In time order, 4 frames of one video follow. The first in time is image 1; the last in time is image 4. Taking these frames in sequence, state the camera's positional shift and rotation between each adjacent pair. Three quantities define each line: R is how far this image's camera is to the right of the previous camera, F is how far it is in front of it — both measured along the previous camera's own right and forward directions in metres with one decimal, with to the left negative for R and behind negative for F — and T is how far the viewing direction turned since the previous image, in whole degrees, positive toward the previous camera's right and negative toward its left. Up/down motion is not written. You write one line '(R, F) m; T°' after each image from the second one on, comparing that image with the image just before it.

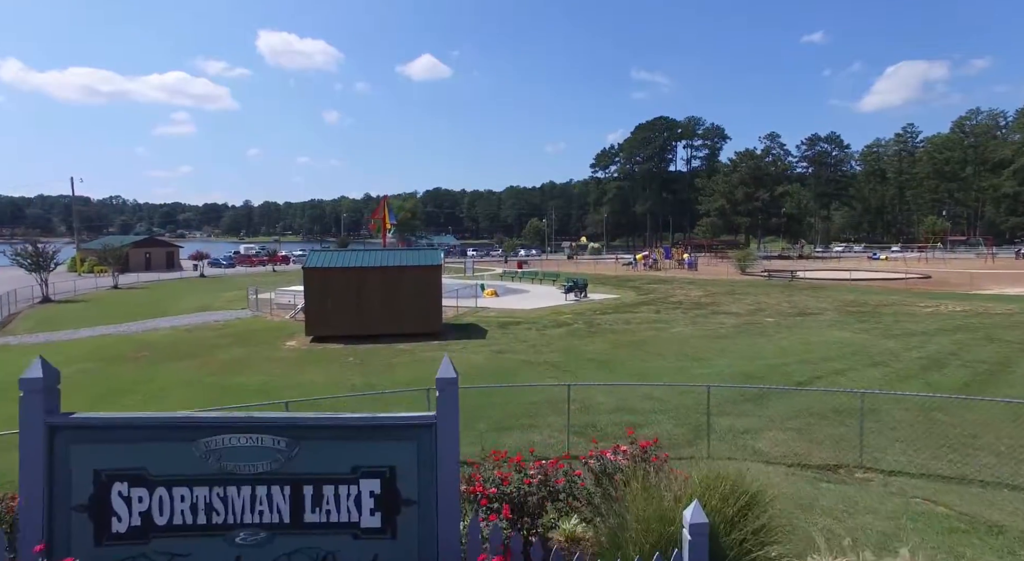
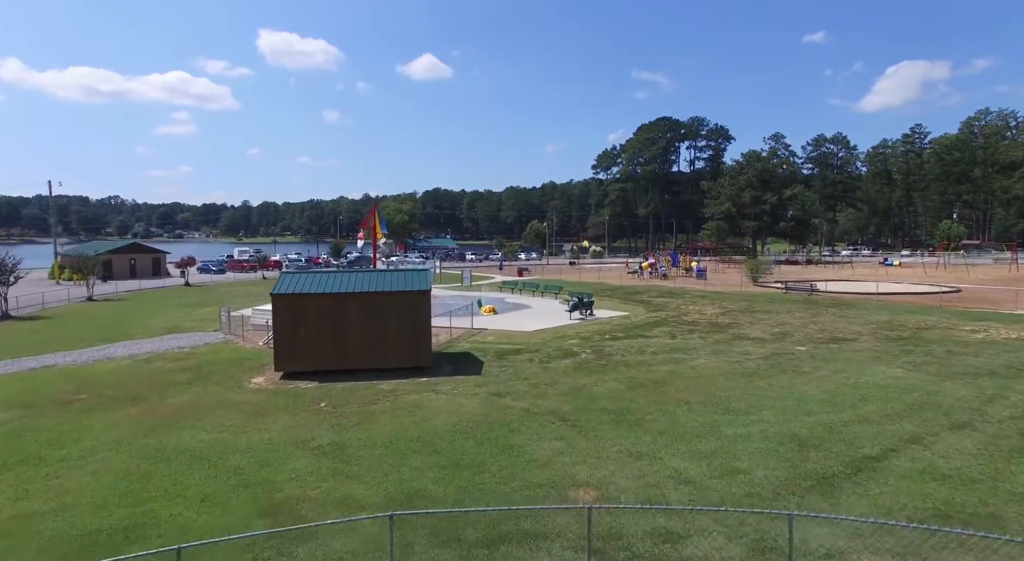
(0.0, +2.4) m; 0°
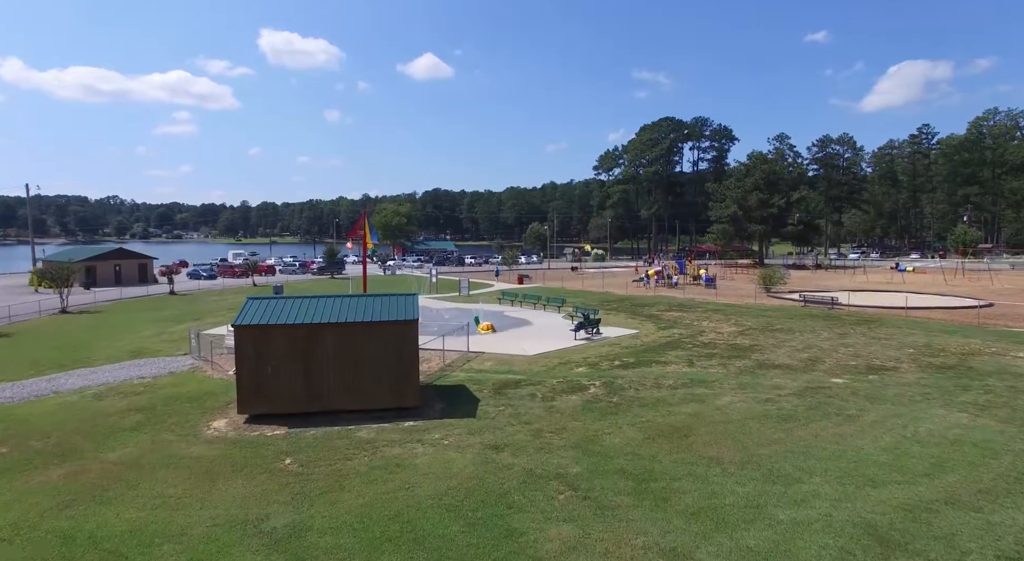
(0.0, +2.2) m; 0°
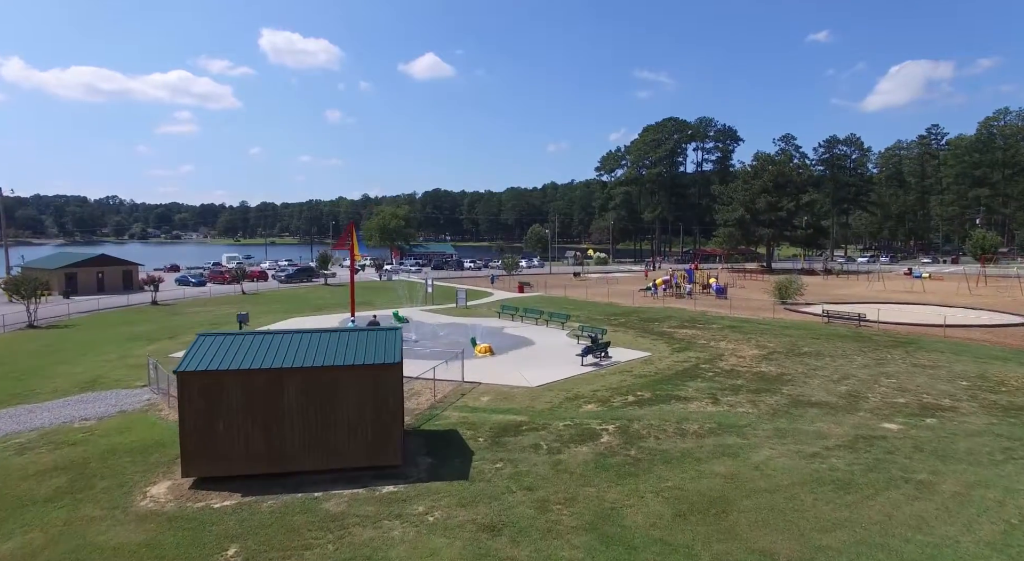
(0.0, +2.4) m; 0°
